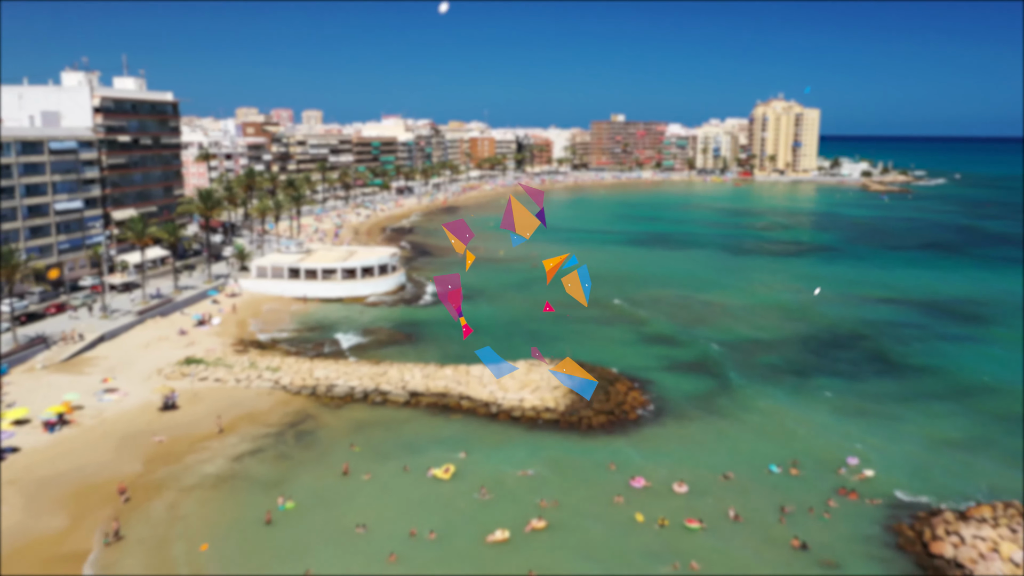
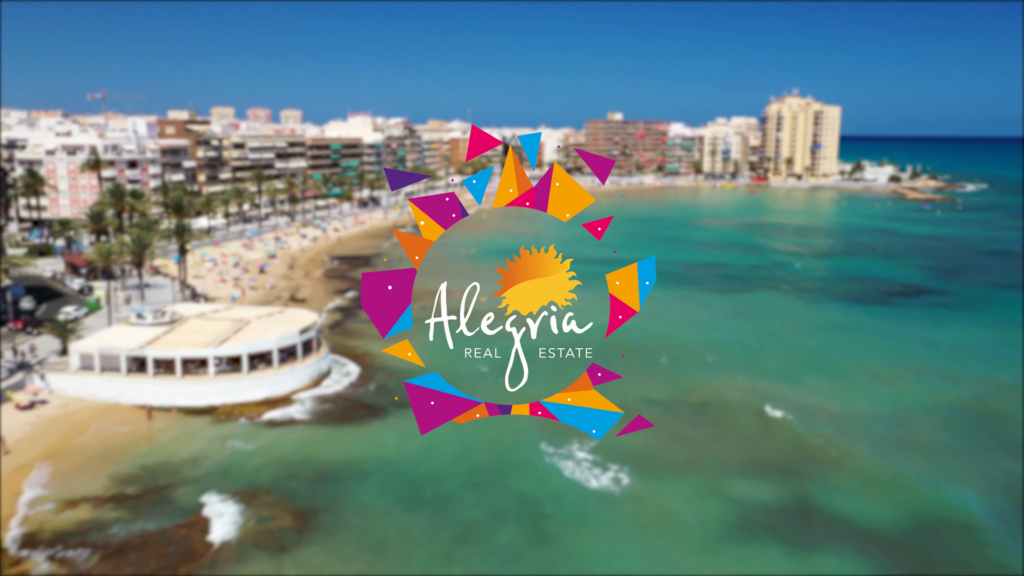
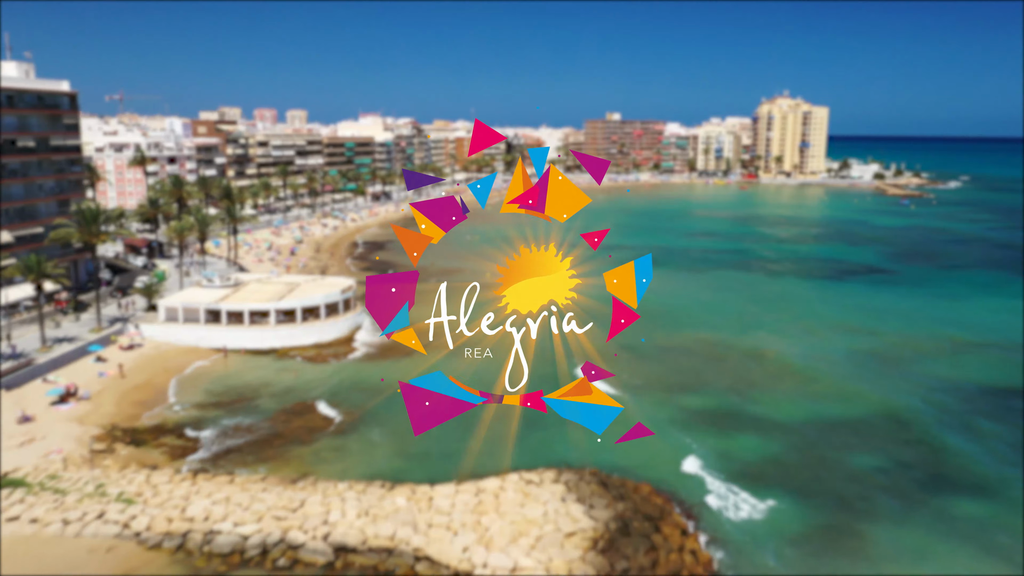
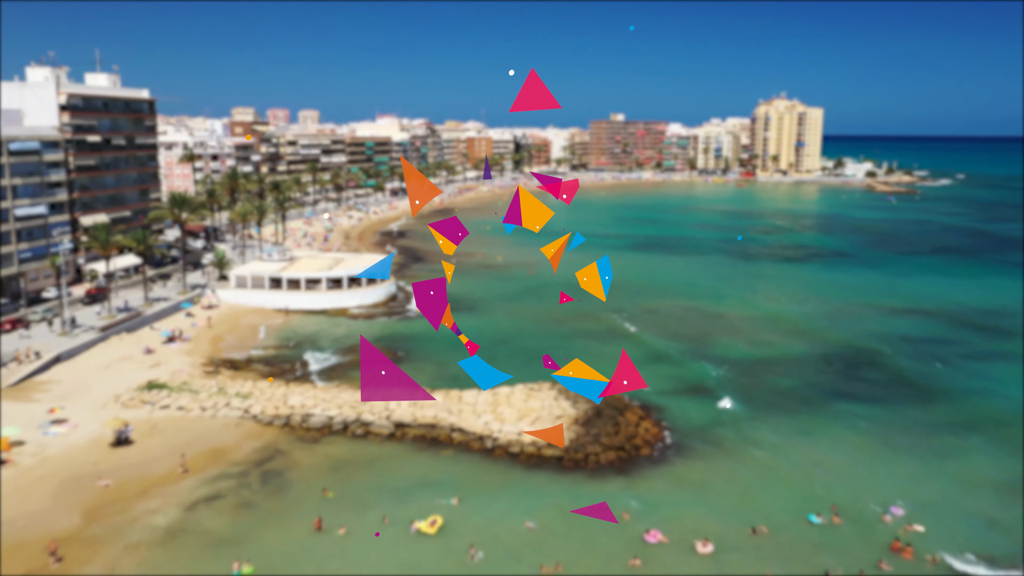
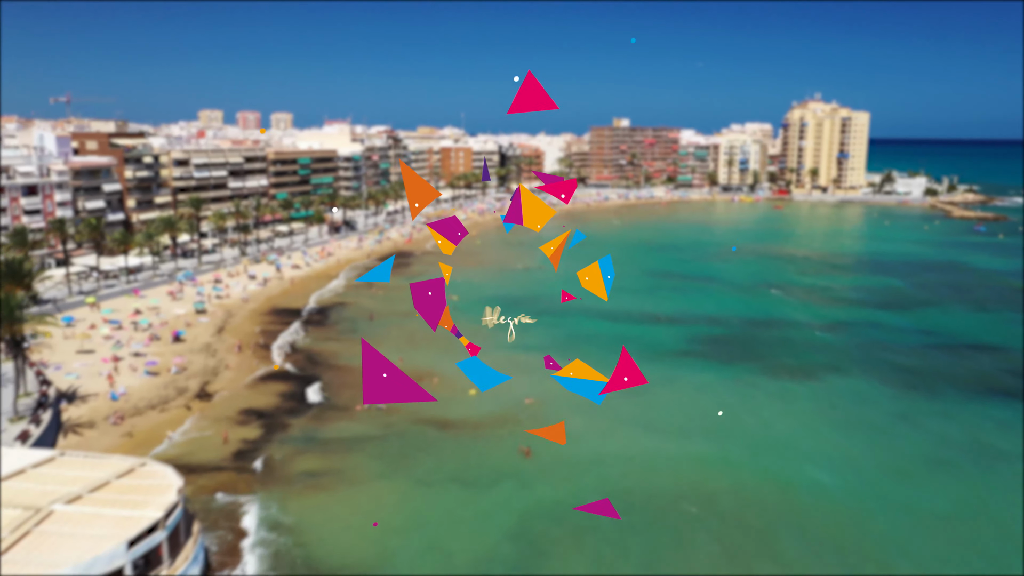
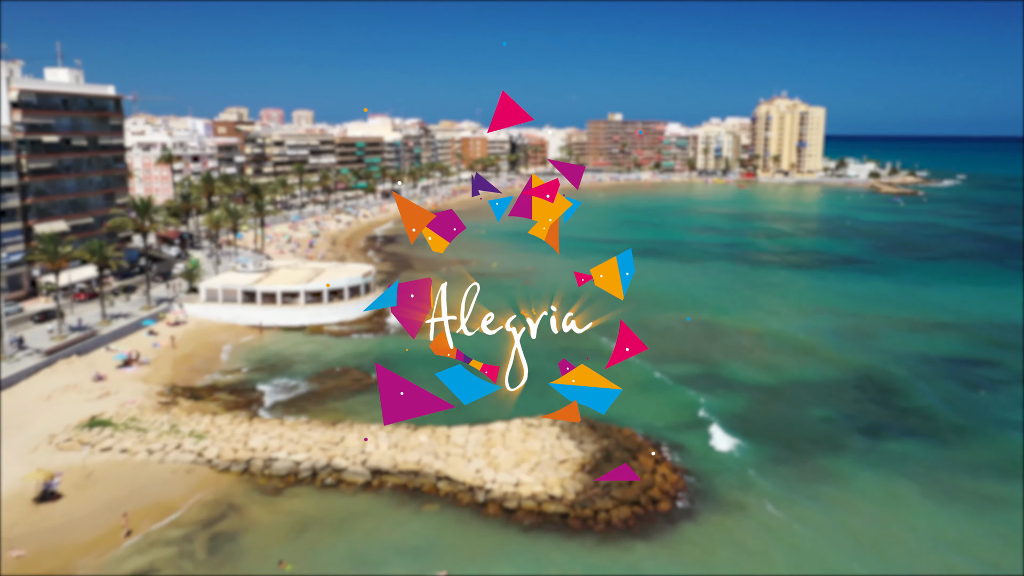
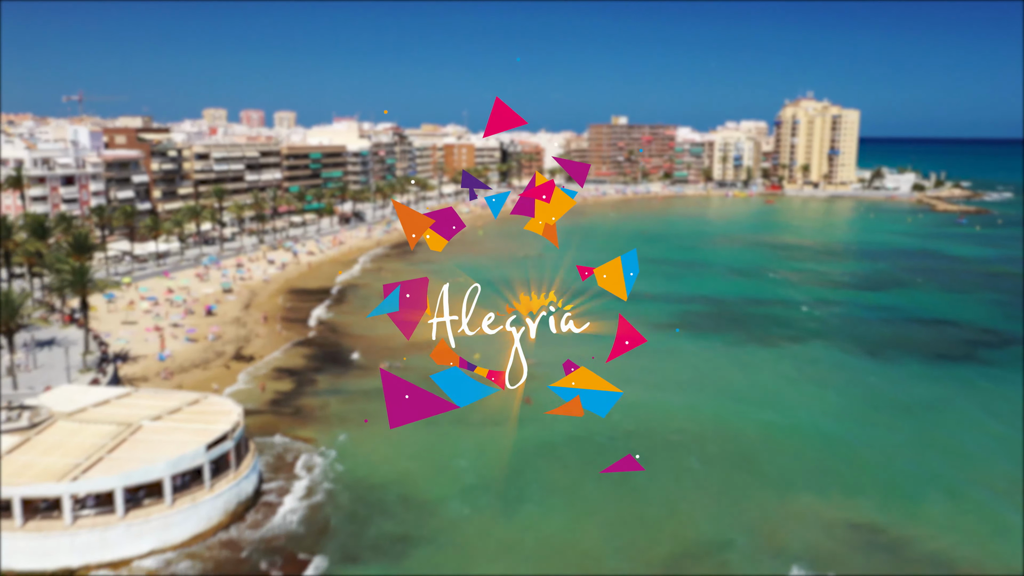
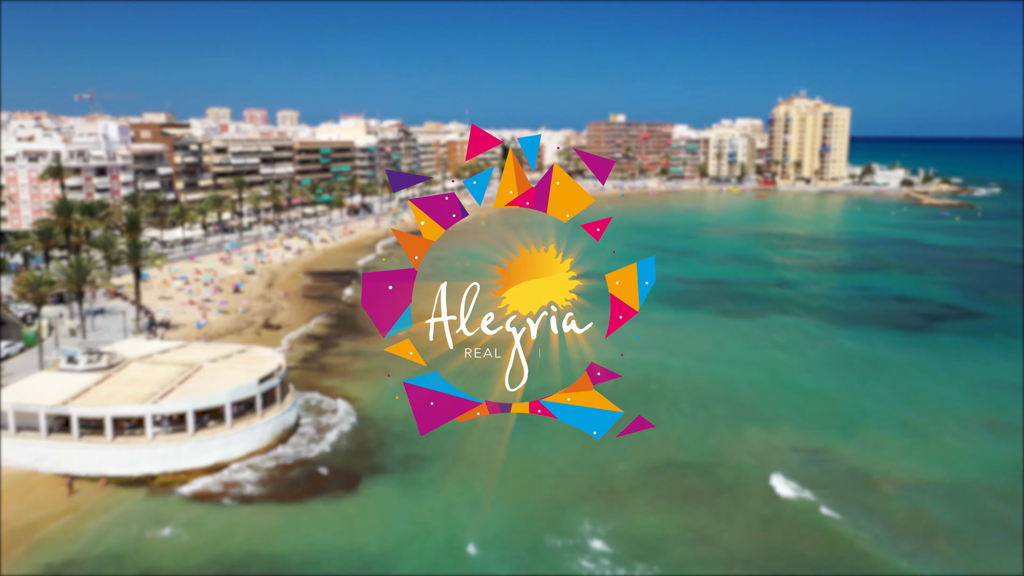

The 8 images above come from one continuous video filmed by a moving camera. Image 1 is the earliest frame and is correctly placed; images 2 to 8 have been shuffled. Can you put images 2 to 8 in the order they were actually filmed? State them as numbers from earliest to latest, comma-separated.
4, 6, 3, 2, 8, 7, 5
